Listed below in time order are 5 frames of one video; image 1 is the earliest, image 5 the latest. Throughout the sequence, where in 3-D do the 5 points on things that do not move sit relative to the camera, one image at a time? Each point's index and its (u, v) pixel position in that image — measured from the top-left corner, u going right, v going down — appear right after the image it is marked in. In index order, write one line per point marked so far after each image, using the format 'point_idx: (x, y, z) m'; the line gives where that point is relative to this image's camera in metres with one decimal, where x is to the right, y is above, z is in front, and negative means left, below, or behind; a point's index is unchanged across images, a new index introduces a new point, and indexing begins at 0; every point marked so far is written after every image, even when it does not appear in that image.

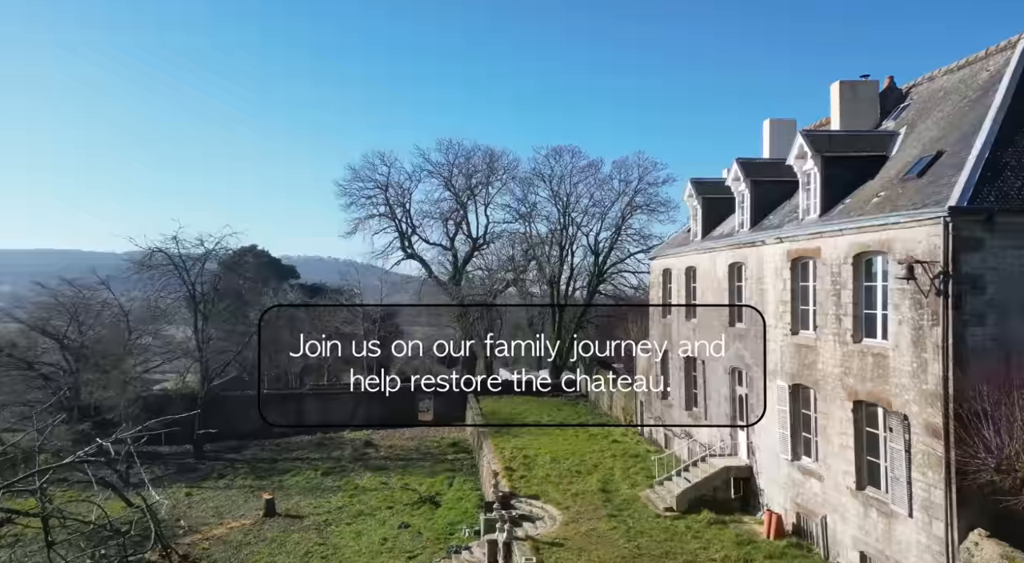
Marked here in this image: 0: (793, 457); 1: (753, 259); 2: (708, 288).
0: (+4.5, -2.8, +13.4) m
1: (+4.4, +0.4, +15.3) m
2: (+4.2, -0.1, +17.7) m
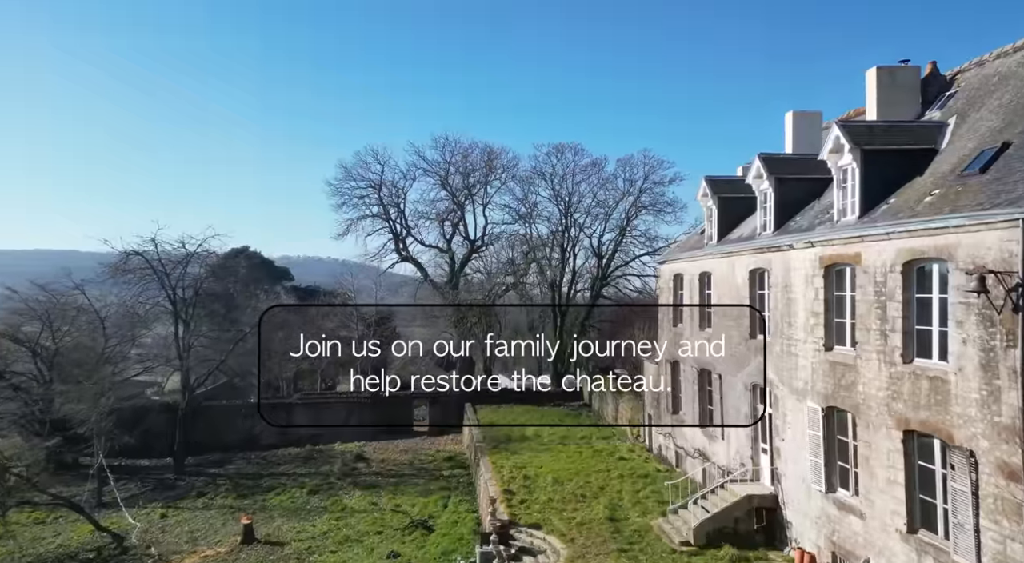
0: (+4.5, -3.0, +11.9) m
1: (+4.4, +0.3, +13.8) m
2: (+4.1, -0.3, +16.2) m
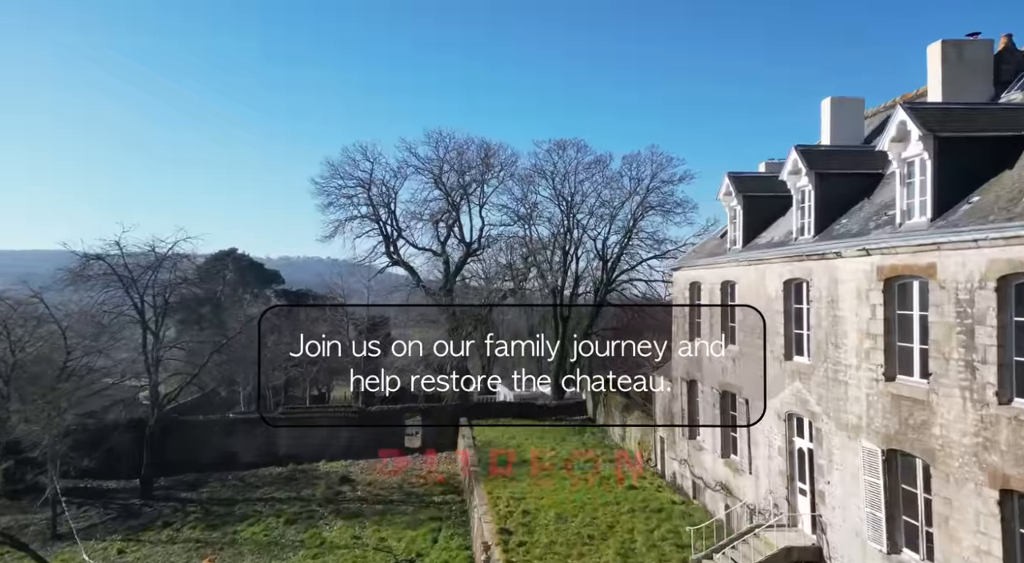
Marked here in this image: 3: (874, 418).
0: (+4.5, -3.2, +9.8) m
1: (+4.4, +0.1, +11.7) m
2: (+4.1, -0.5, +14.1) m
3: (+4.4, -1.7, +10.2) m
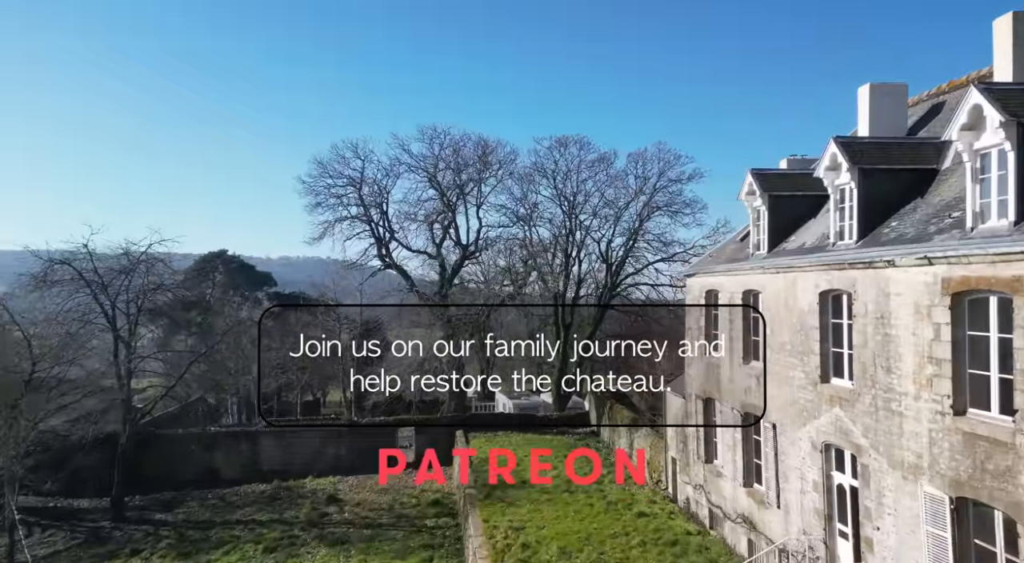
0: (+4.4, -3.3, +8.2) m
1: (+4.3, -0.1, +10.1) m
2: (+4.1, -0.6, +12.5) m
3: (+4.4, -1.8, +8.6) m
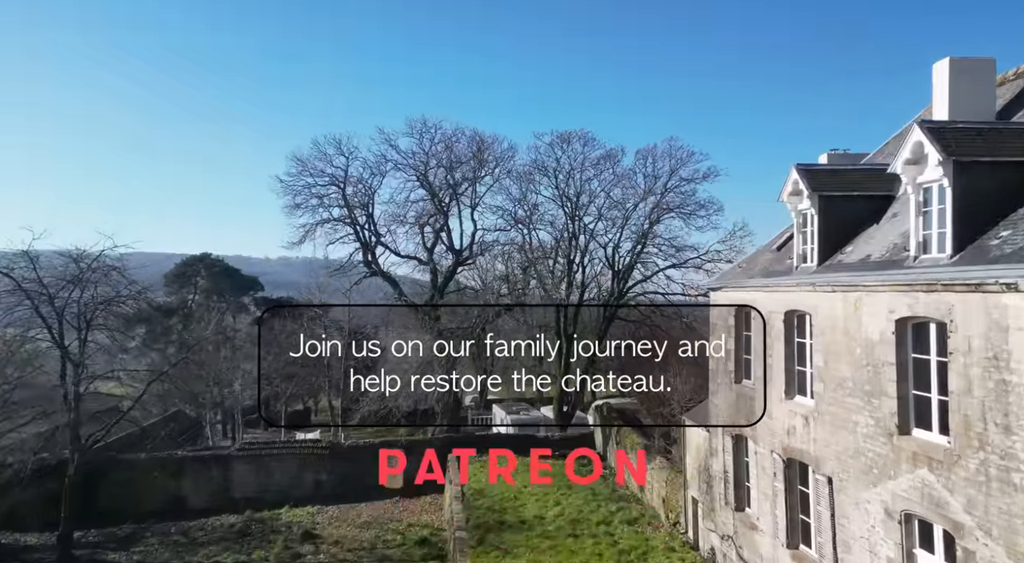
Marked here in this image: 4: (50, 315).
0: (+4.4, -3.6, +5.8) m
1: (+4.3, -0.3, +7.7) m
2: (+4.0, -0.9, +10.1) m
3: (+4.3, -2.1, +6.2) m
4: (-10.6, -0.8, +19.1) m
